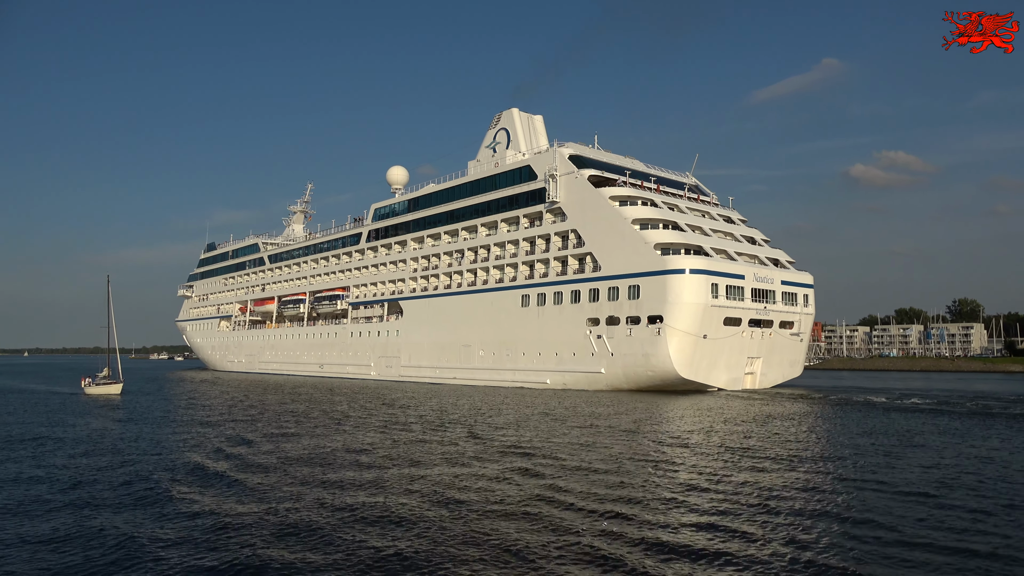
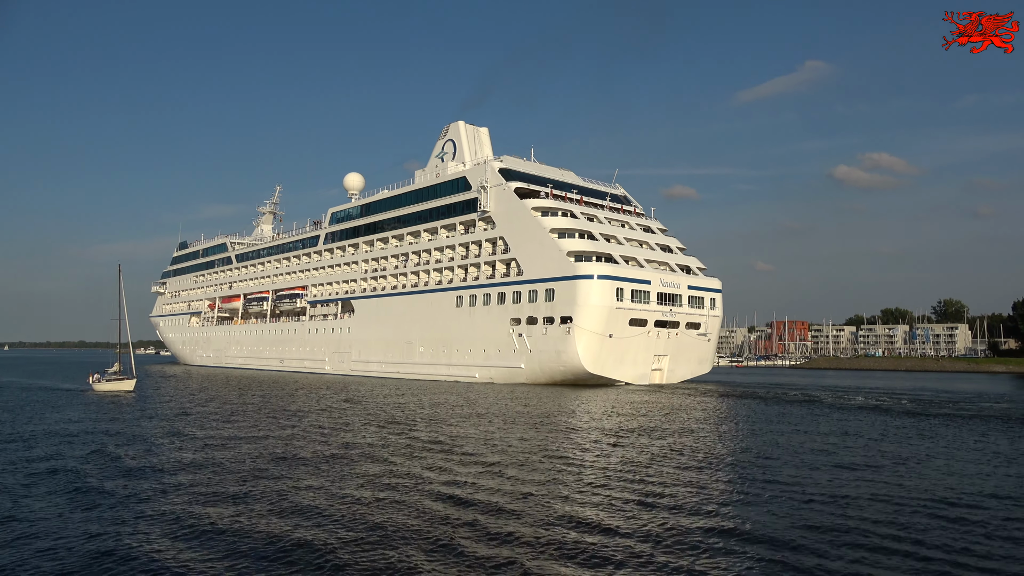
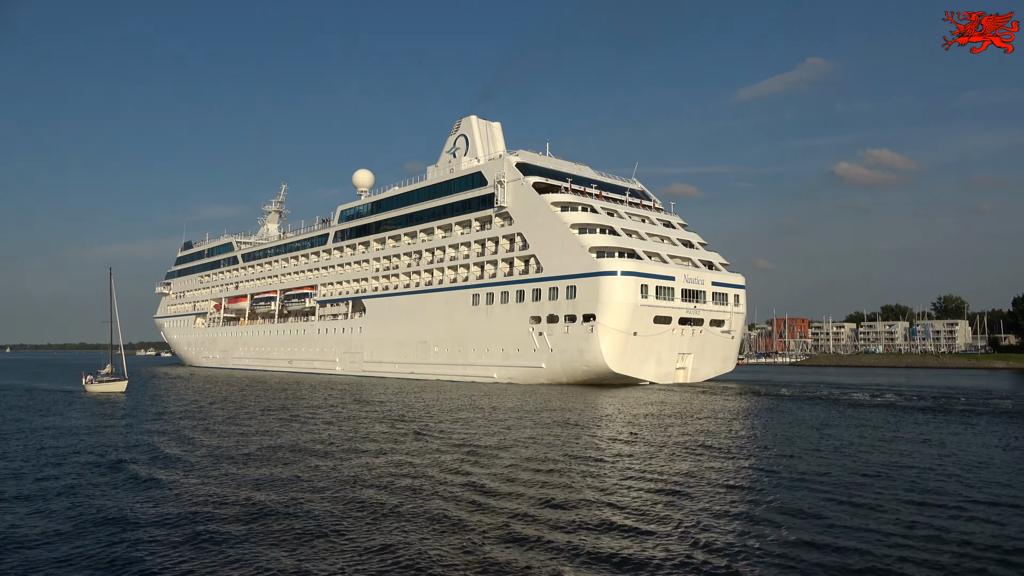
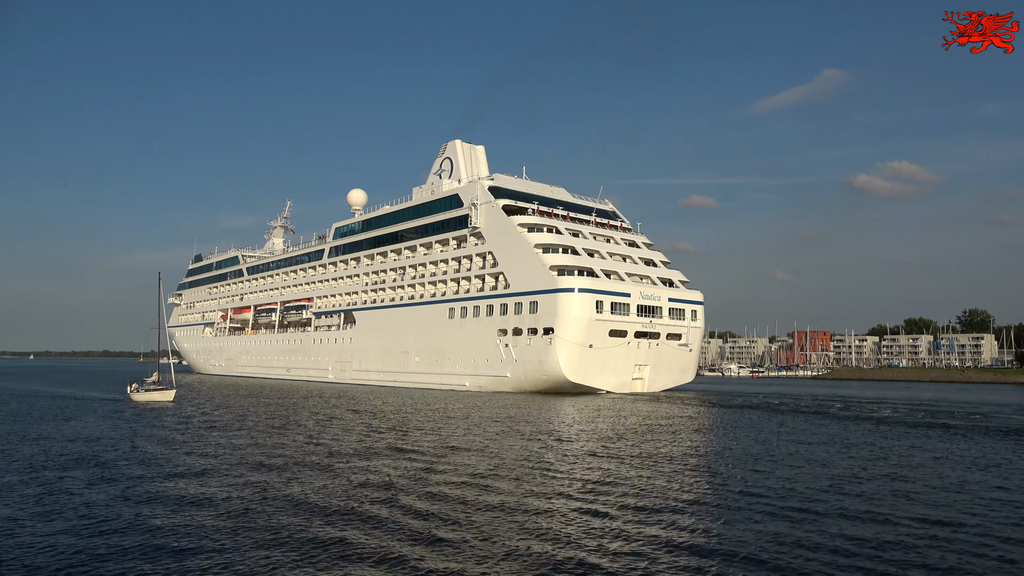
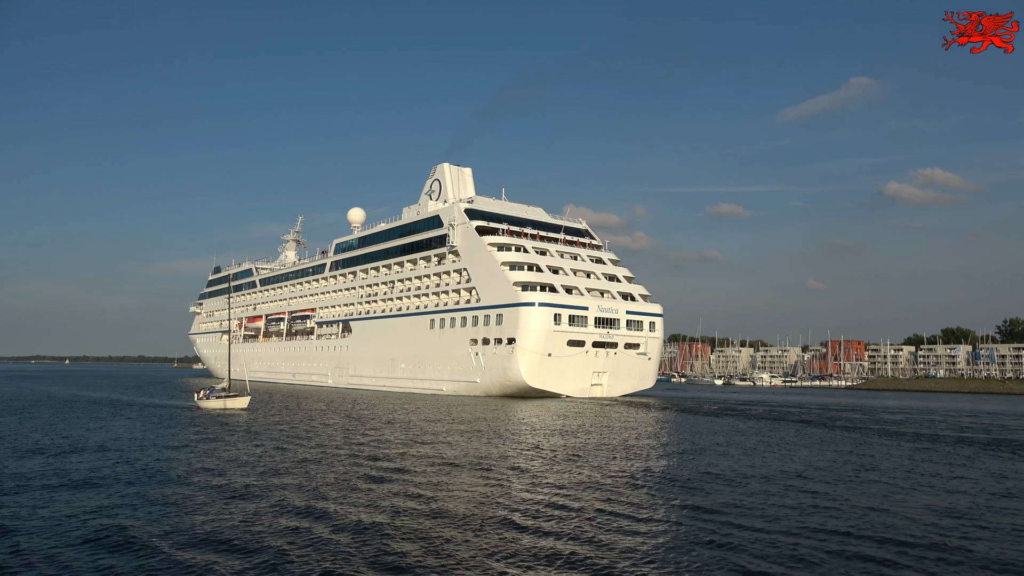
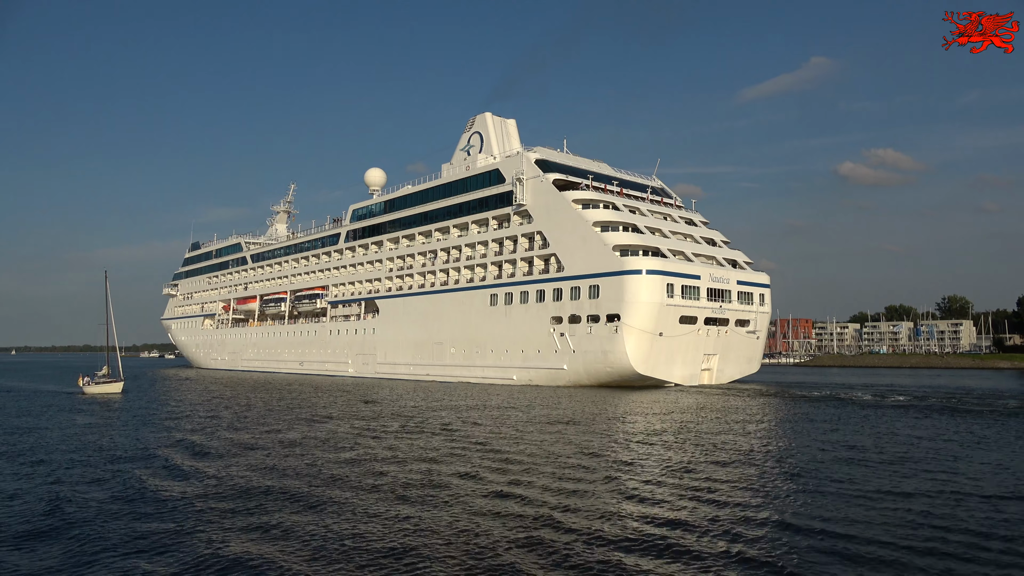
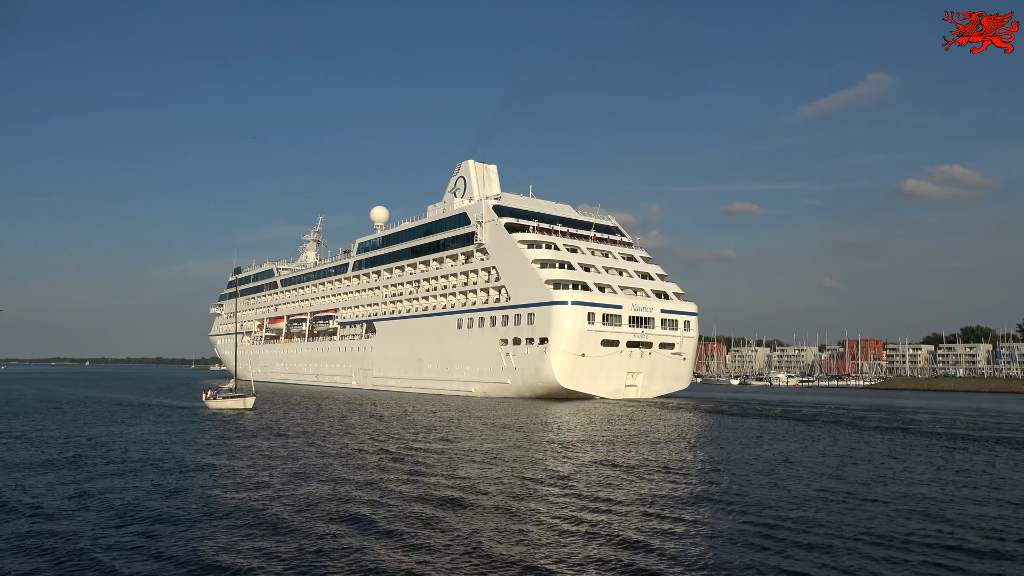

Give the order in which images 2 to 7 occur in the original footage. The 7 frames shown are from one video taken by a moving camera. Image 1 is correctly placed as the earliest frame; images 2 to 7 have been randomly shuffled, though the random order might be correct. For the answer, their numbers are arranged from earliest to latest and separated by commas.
6, 3, 2, 4, 7, 5
